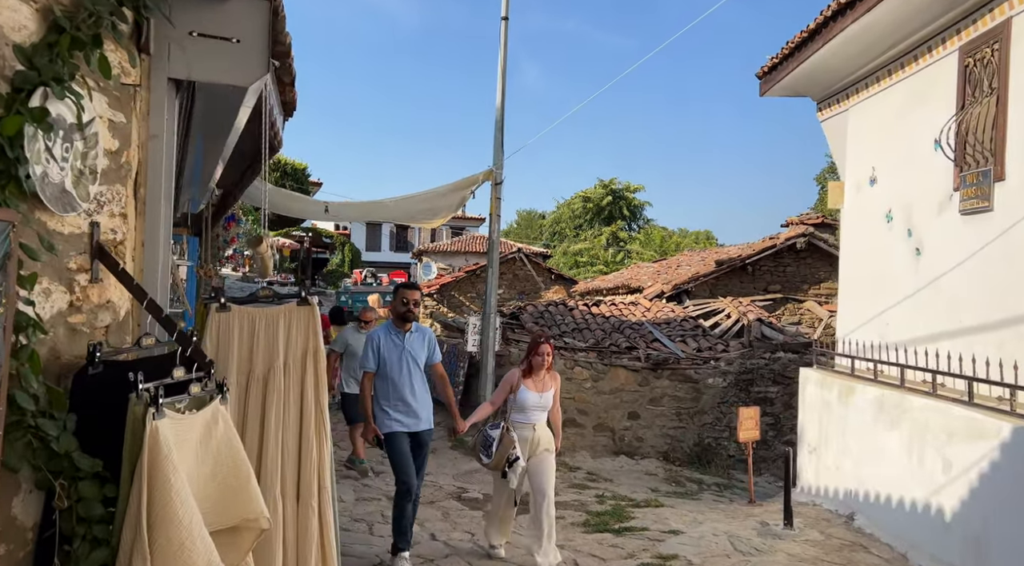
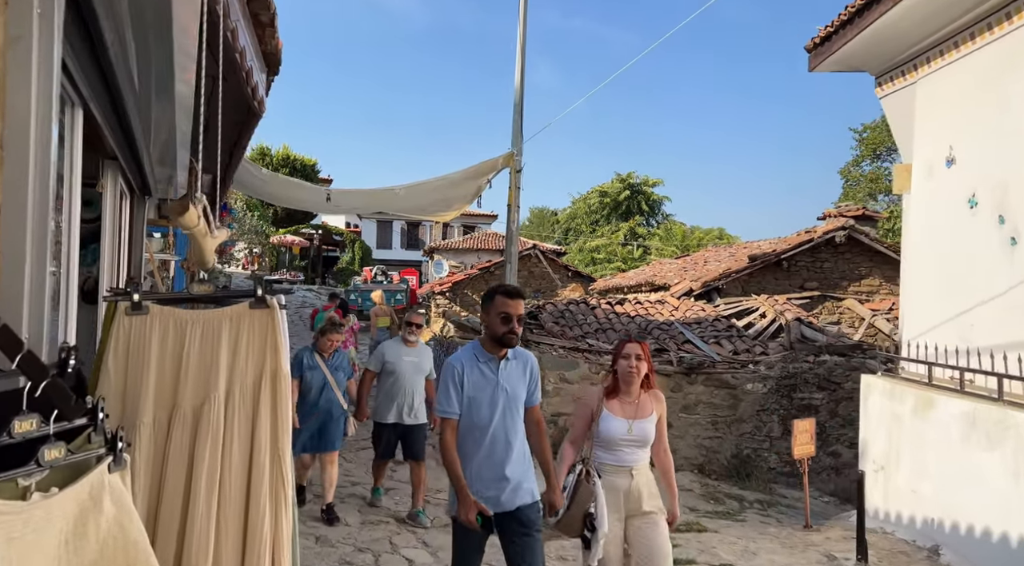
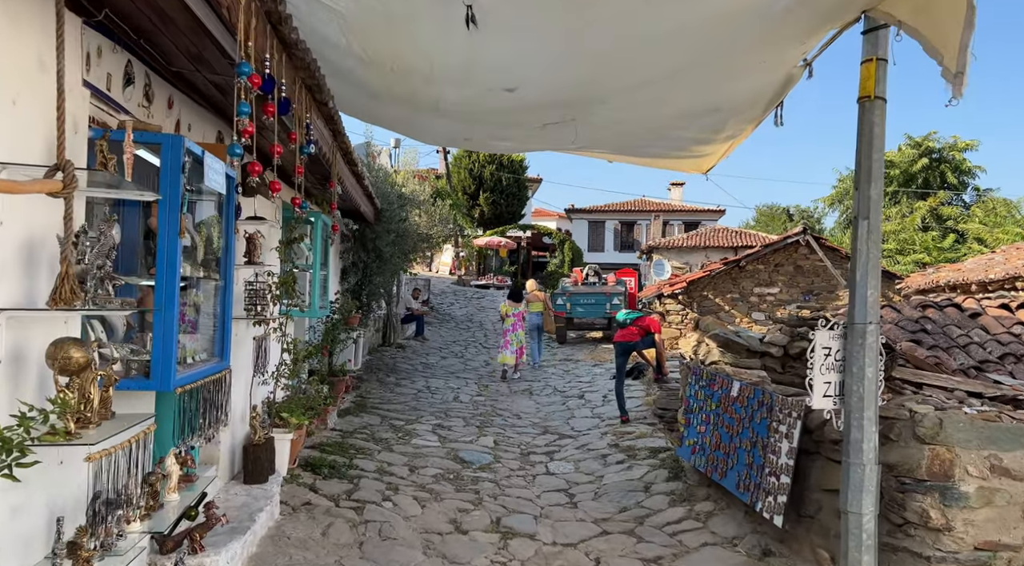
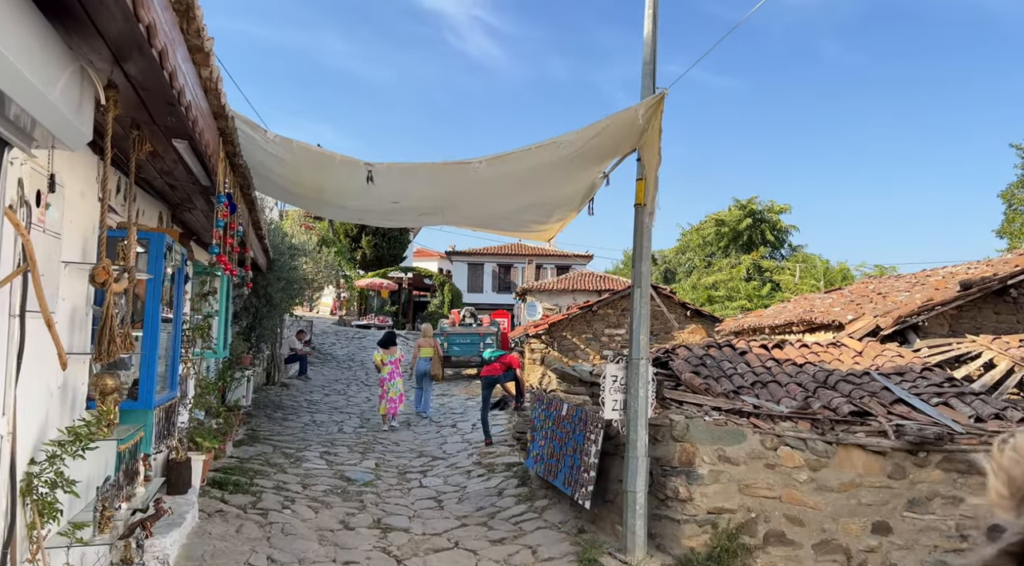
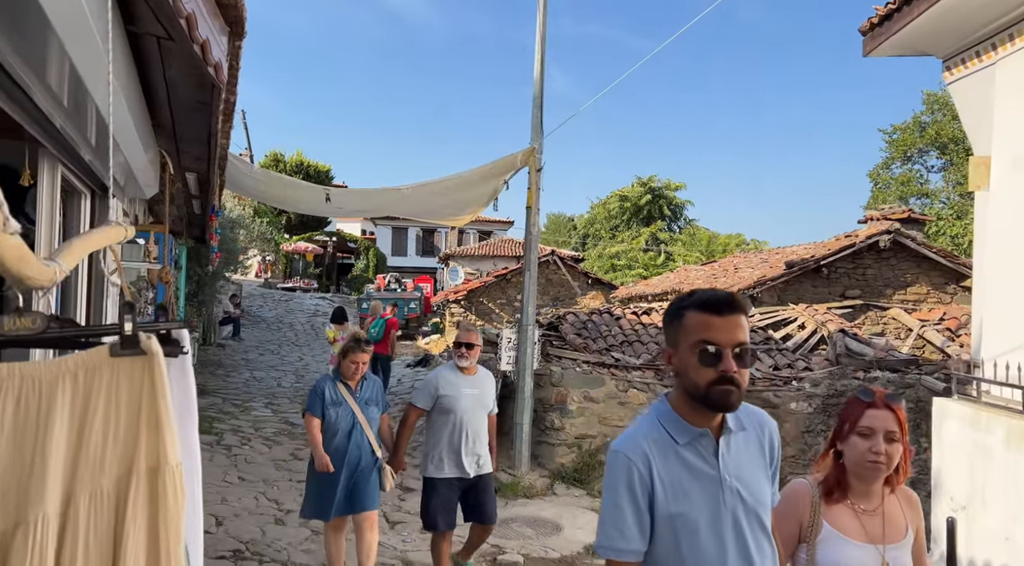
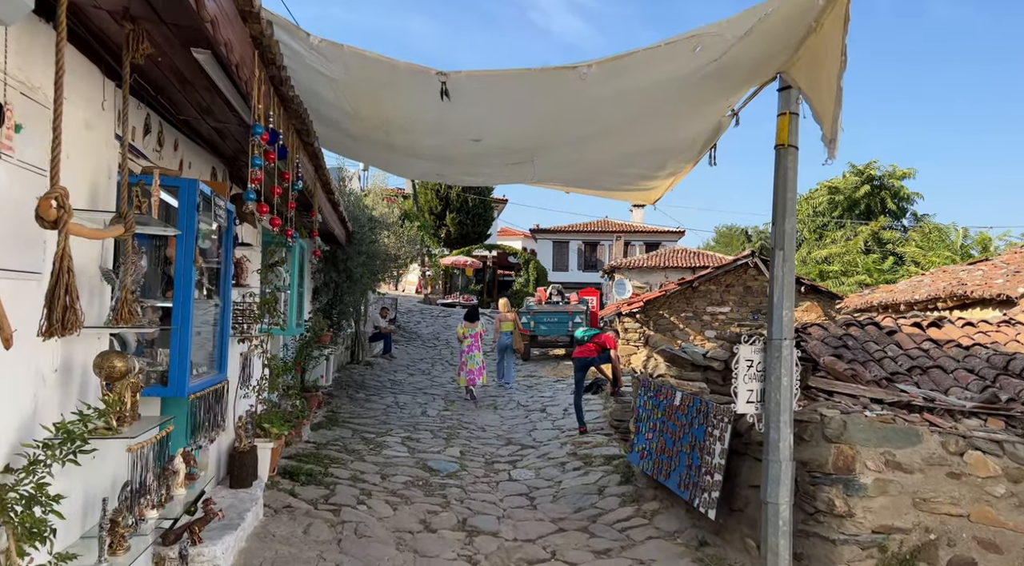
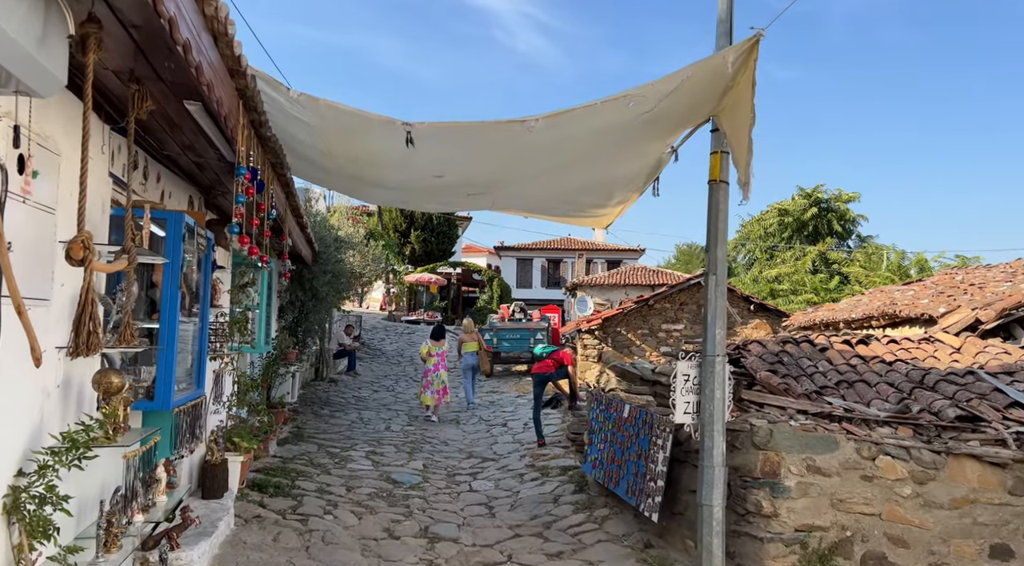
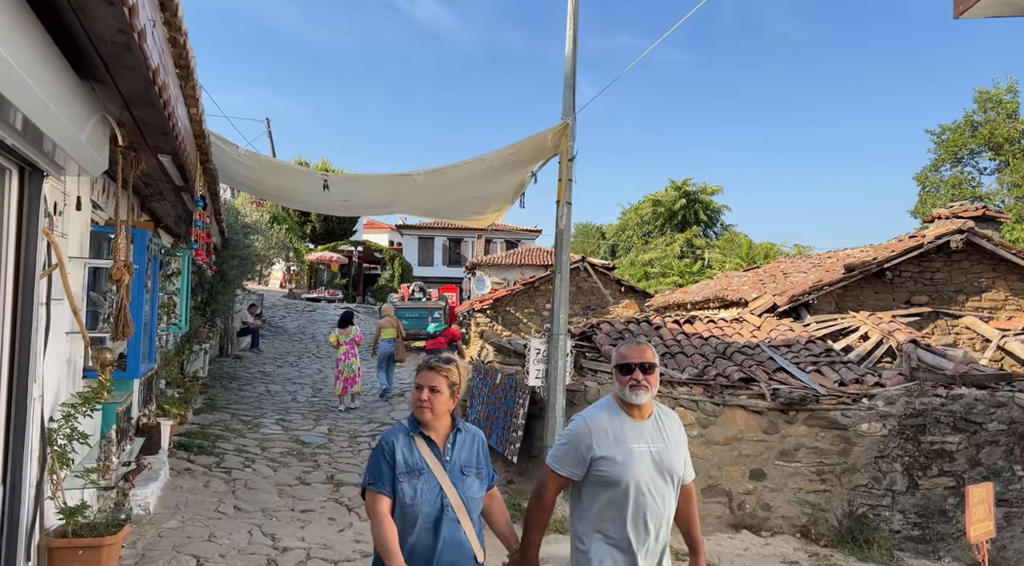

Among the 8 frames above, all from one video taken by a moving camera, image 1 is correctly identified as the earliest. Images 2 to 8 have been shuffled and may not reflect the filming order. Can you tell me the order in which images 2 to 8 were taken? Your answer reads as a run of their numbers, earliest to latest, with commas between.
2, 5, 8, 4, 7, 6, 3
